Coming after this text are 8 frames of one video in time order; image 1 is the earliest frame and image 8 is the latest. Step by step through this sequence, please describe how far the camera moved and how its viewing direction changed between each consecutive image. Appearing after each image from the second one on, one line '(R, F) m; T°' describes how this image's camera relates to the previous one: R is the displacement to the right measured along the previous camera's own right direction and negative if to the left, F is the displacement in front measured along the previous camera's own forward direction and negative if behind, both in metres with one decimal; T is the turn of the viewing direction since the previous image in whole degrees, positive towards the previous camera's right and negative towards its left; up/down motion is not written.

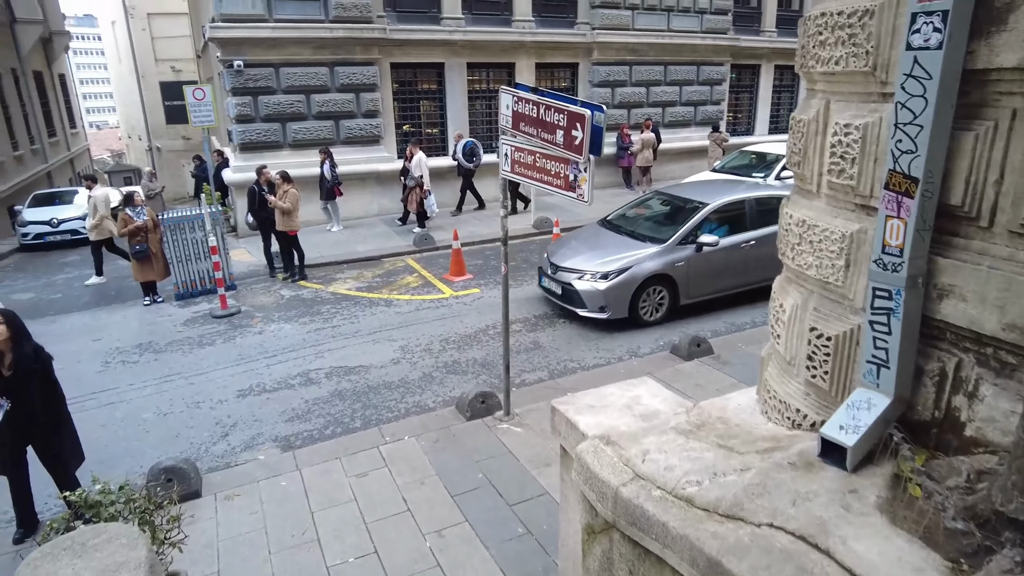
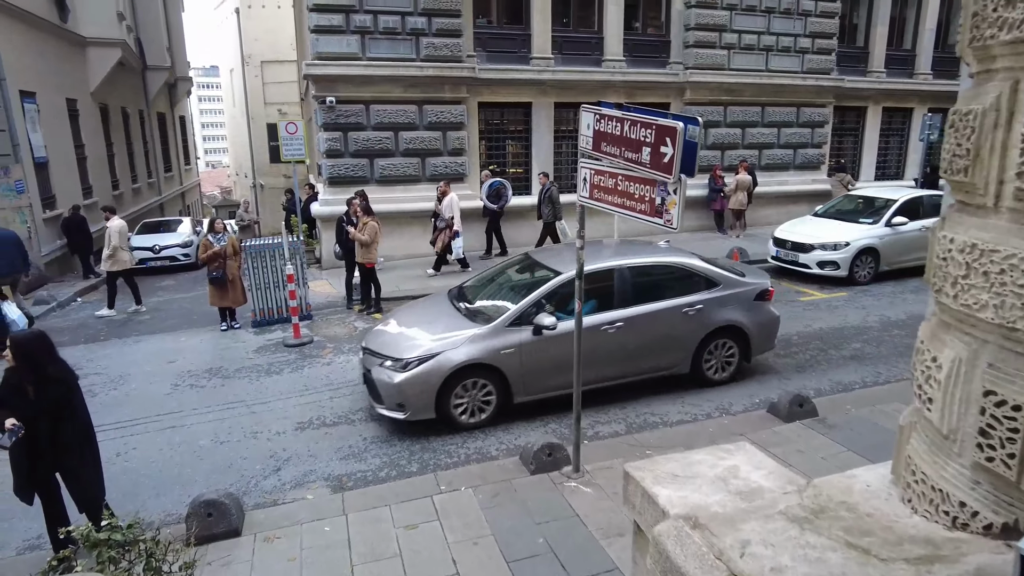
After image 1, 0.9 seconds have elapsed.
(+0.1, +0.5) m; -7°
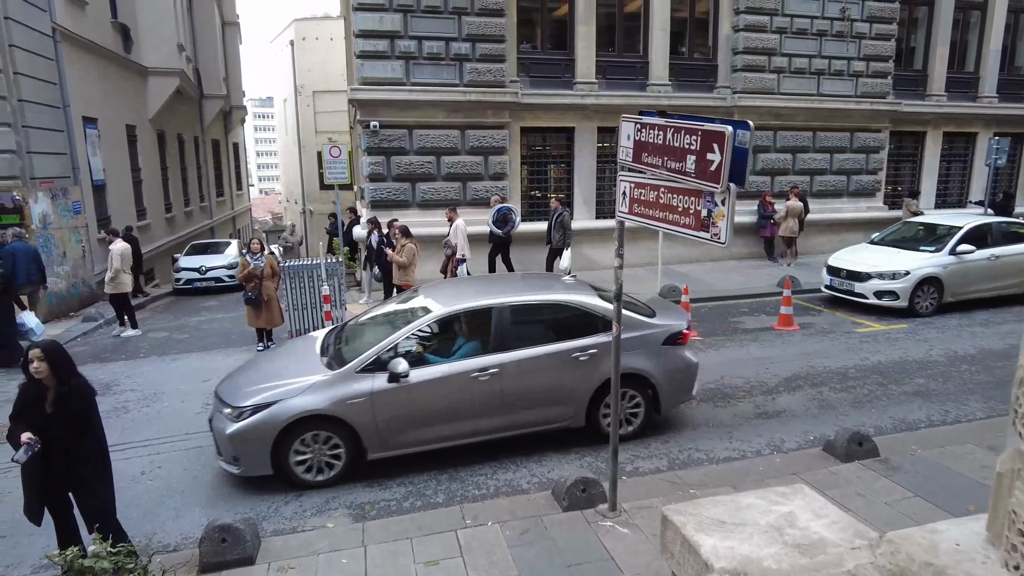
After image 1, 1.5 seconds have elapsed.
(+0.1, +0.3) m; -4°
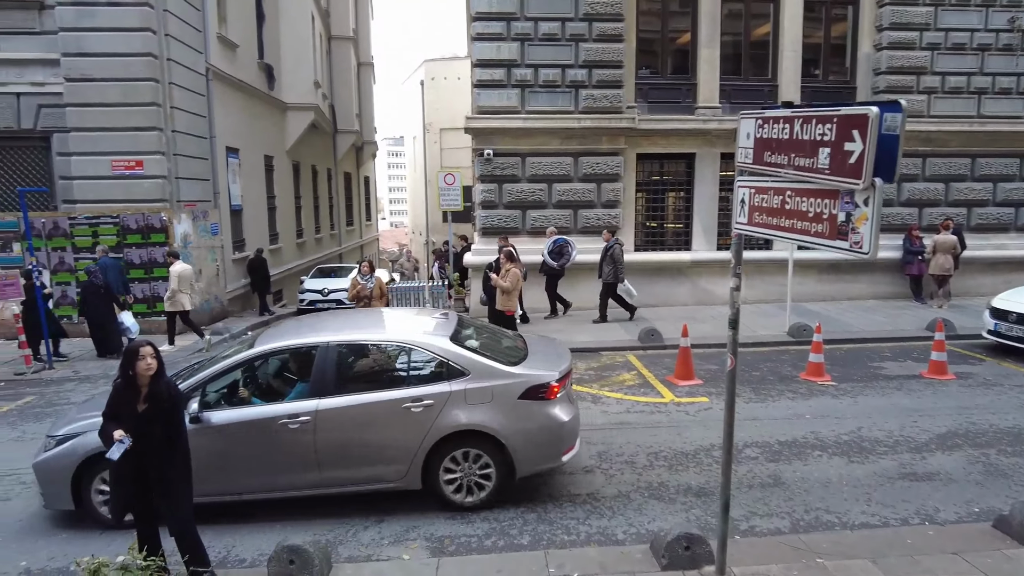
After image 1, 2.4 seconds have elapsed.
(+0.1, +0.4) m; -10°
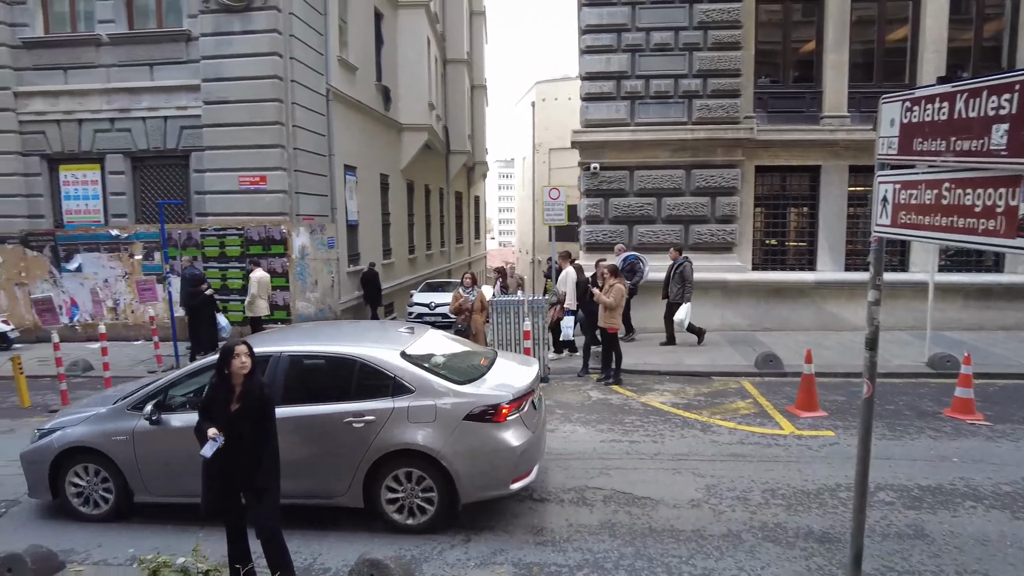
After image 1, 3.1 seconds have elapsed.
(+0.1, +0.3) m; -9°
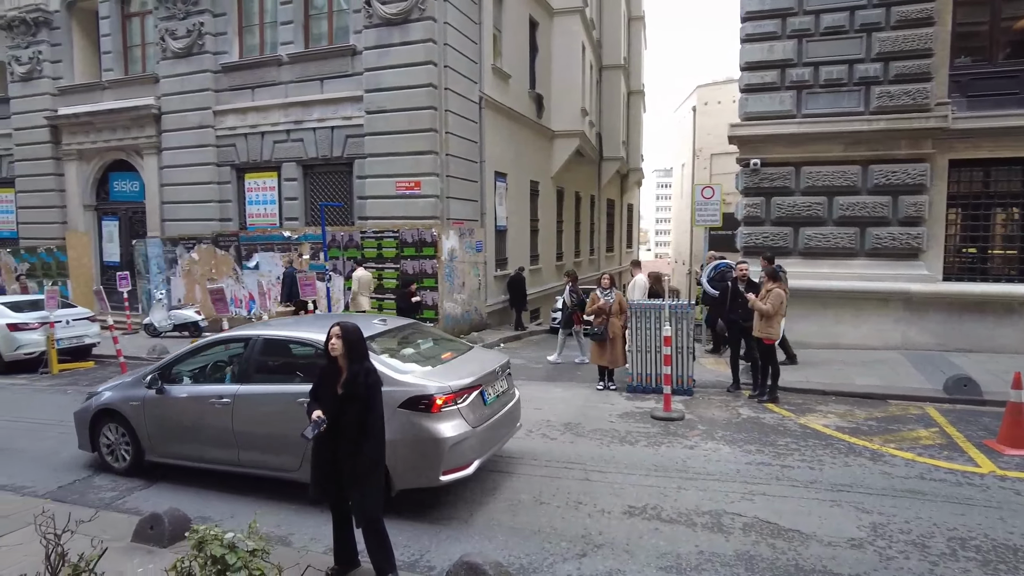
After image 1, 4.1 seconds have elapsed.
(+0.2, +0.4) m; -14°
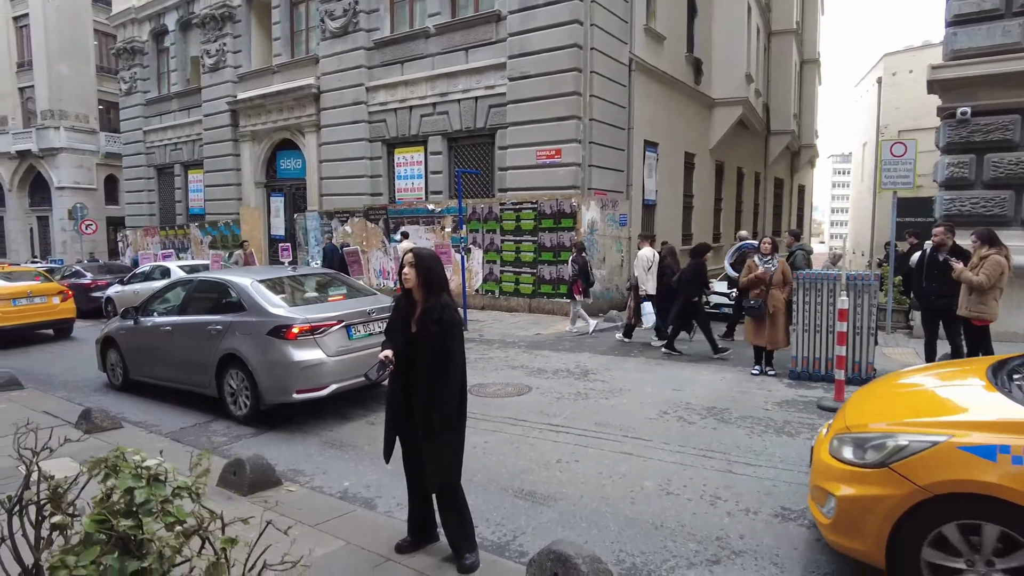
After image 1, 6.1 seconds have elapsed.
(+0.2, +0.9) m; -13°
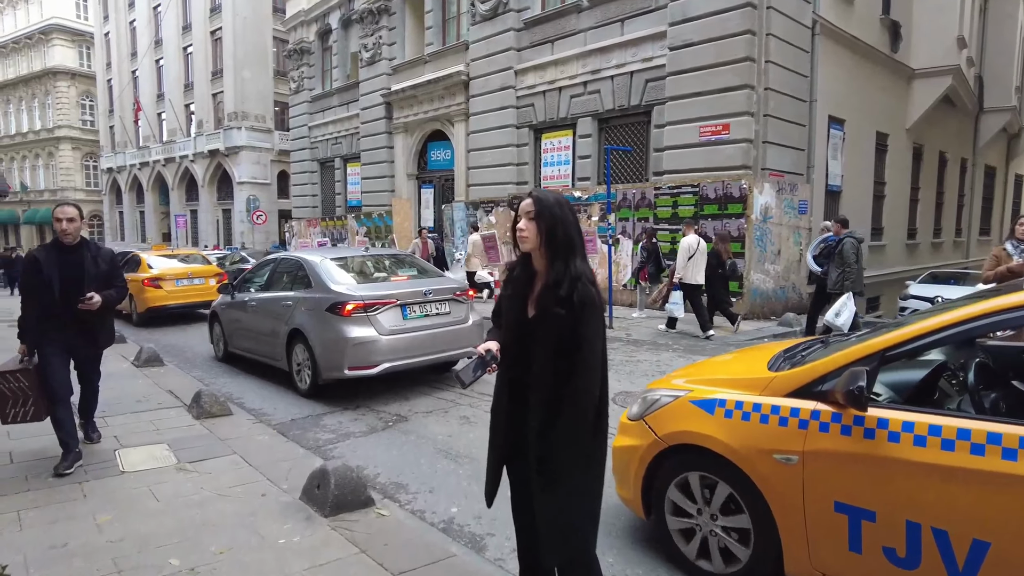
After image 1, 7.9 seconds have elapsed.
(-0.1, +1.1) m; -13°
